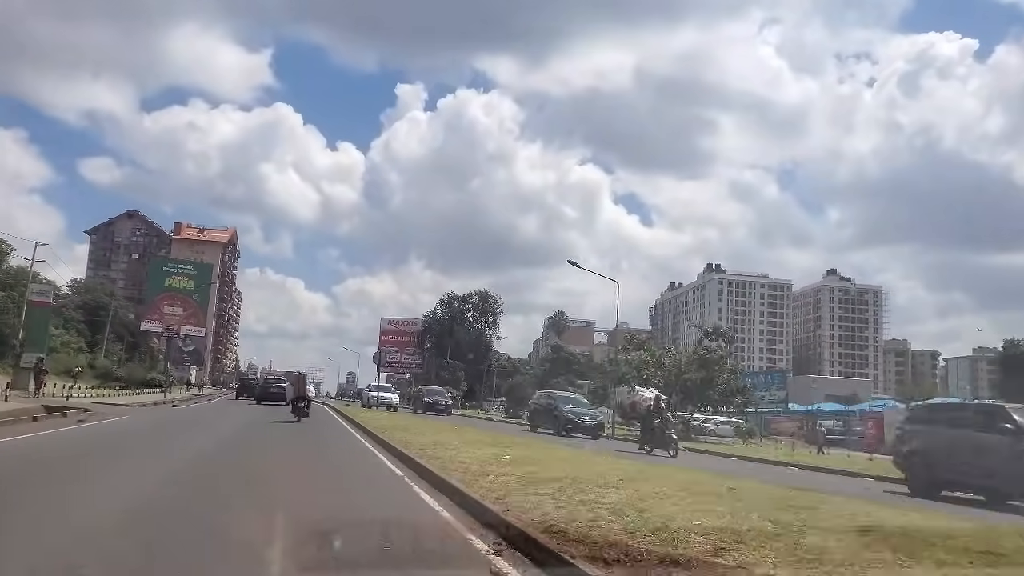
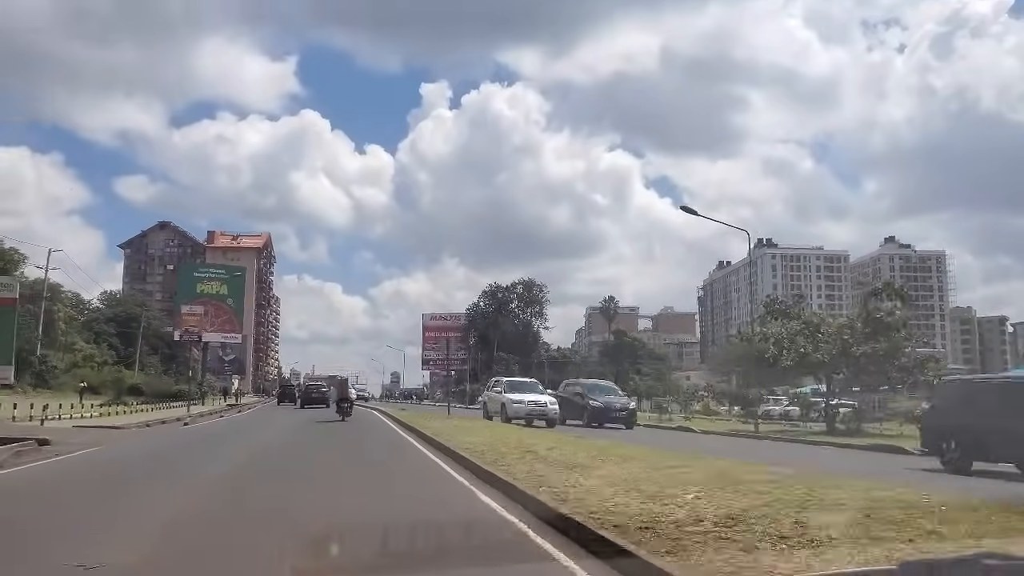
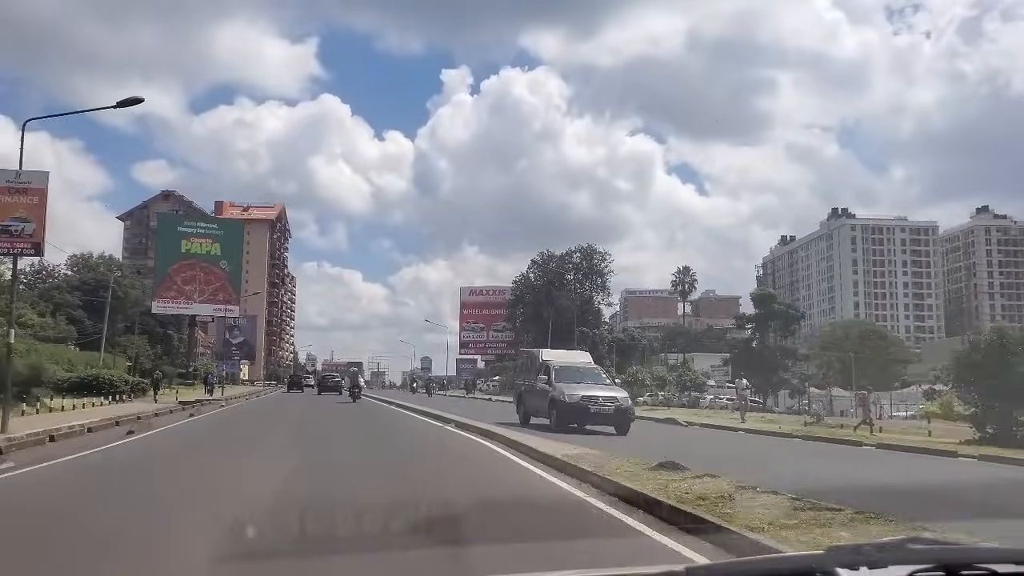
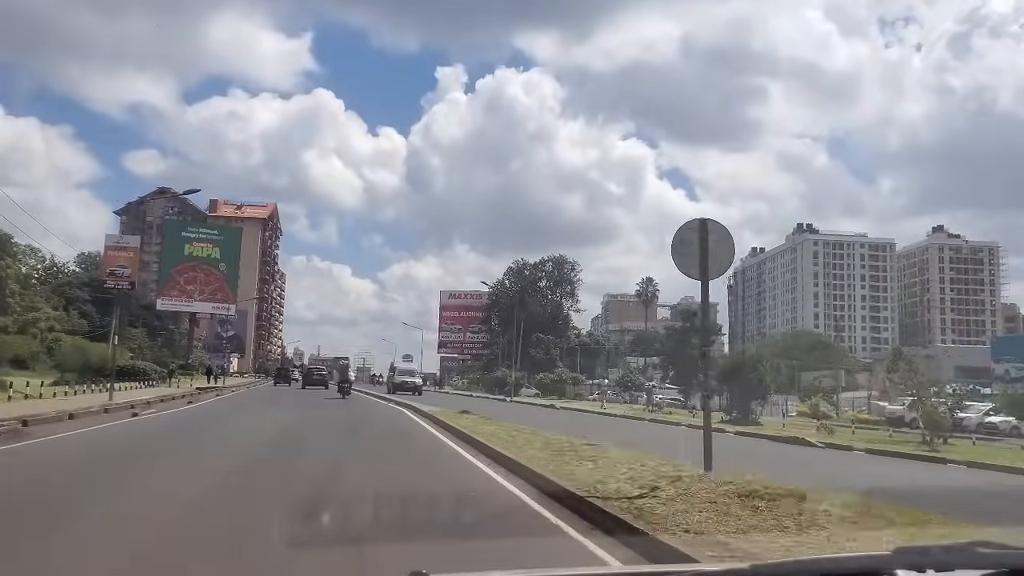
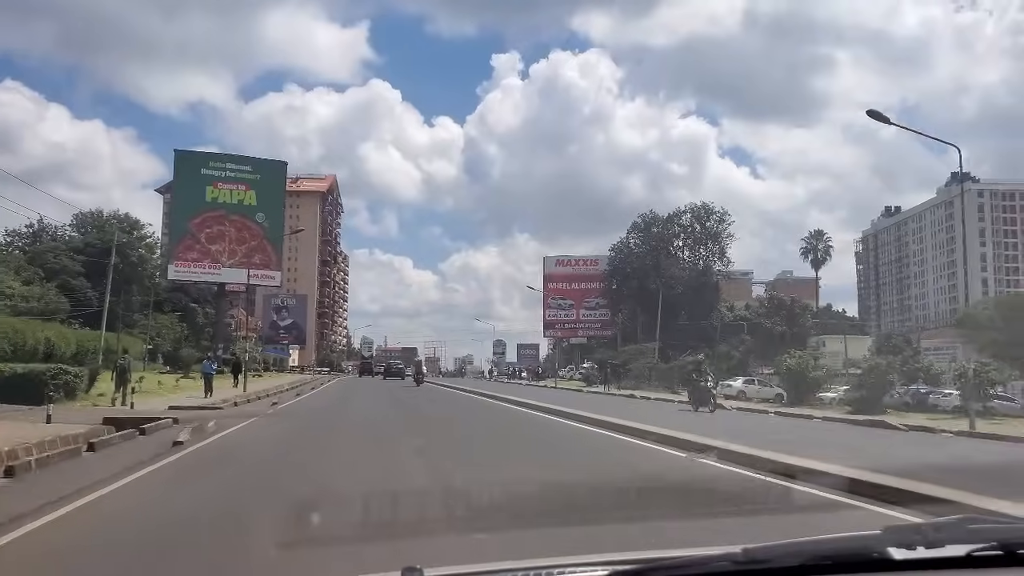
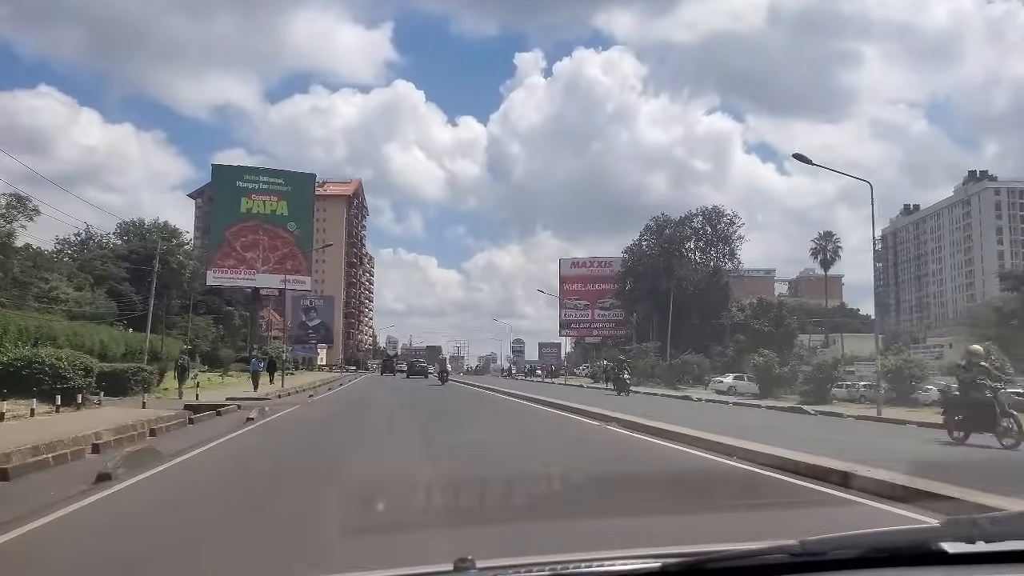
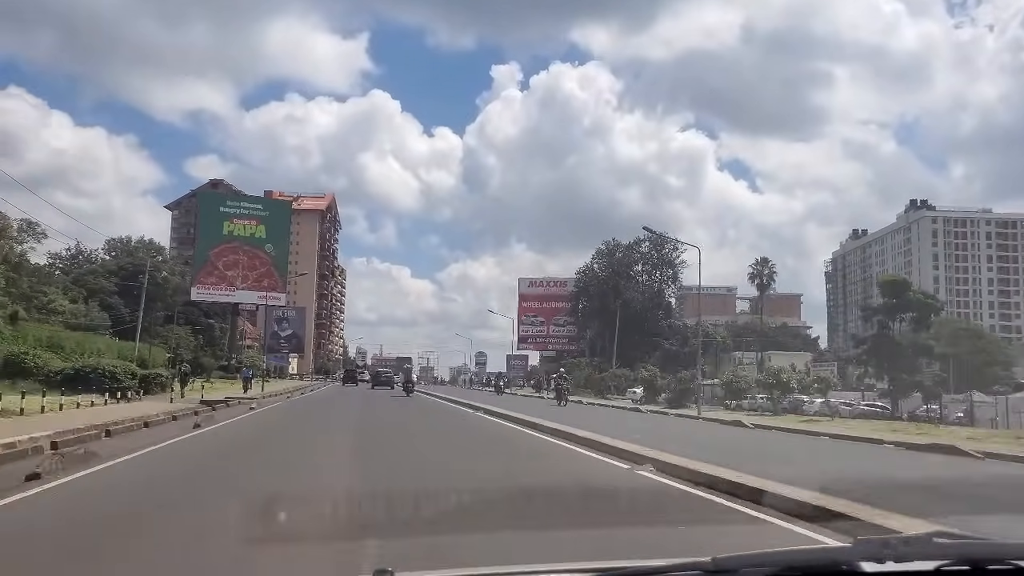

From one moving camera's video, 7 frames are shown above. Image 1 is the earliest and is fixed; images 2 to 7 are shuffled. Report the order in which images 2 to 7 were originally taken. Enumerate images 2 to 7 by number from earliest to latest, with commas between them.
2, 4, 3, 7, 6, 5
